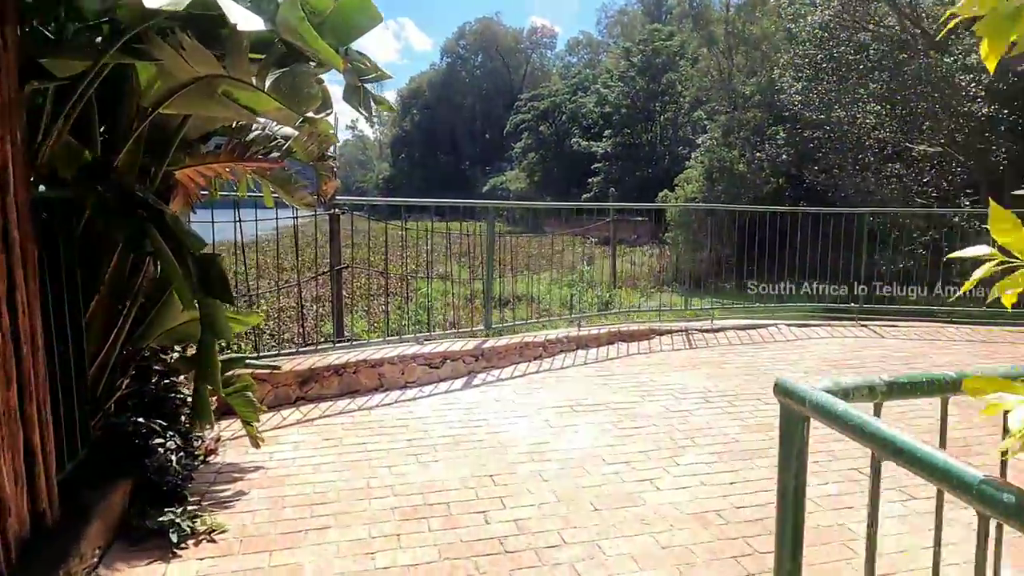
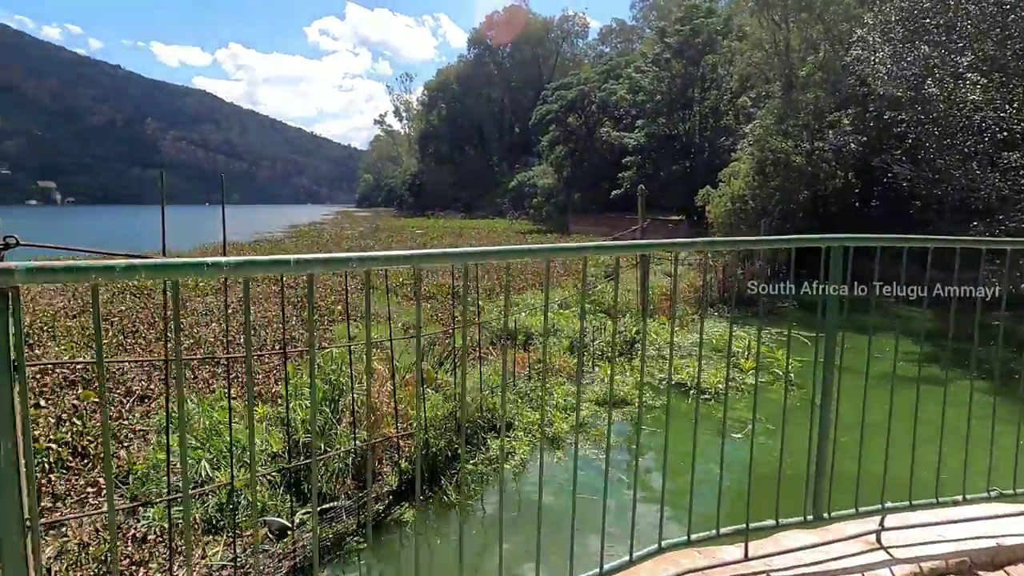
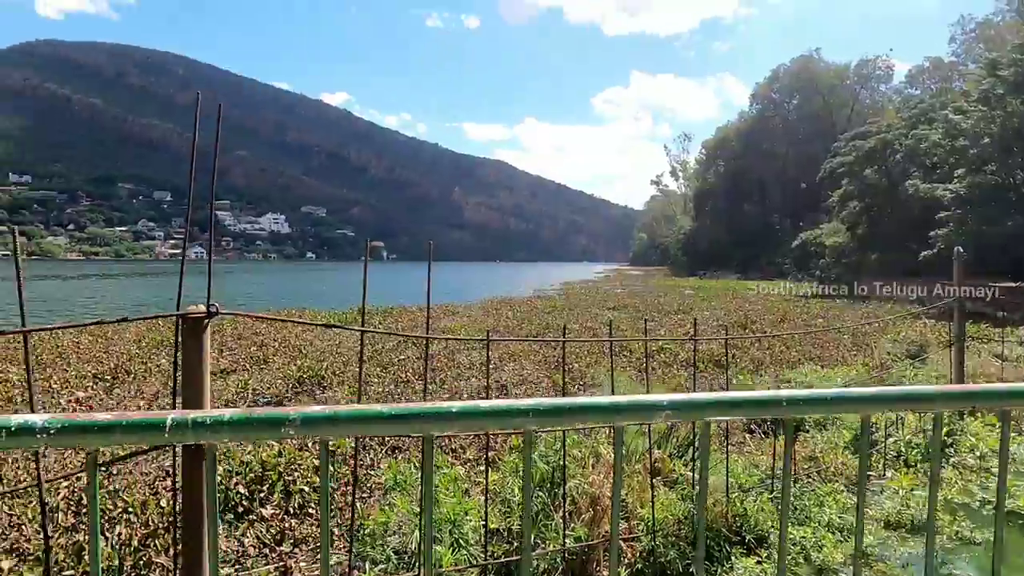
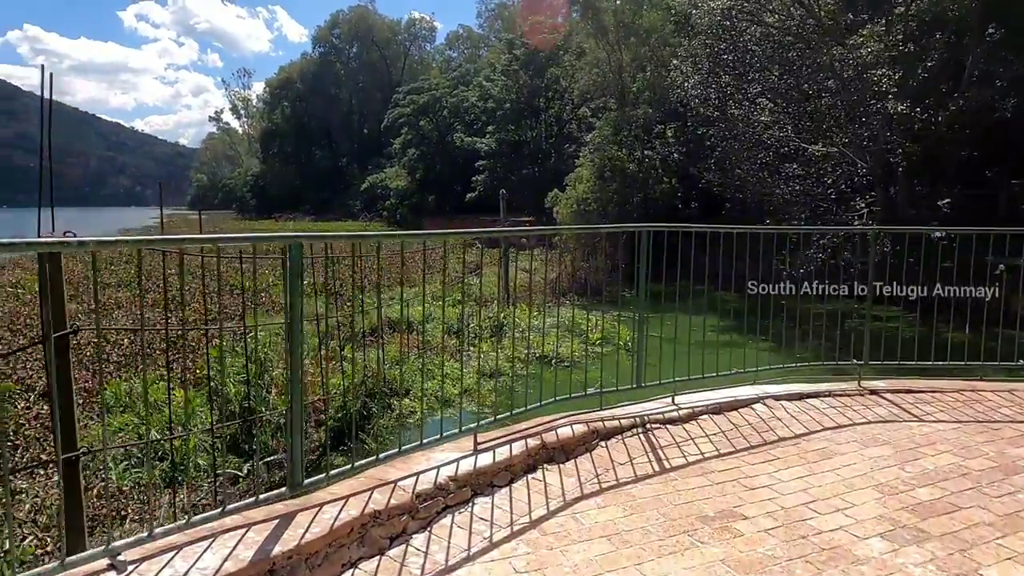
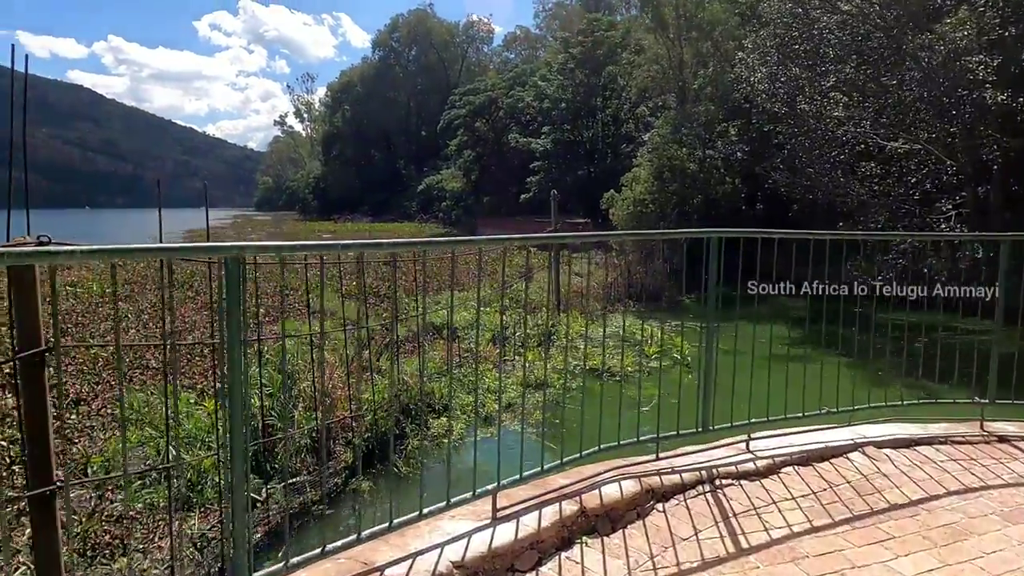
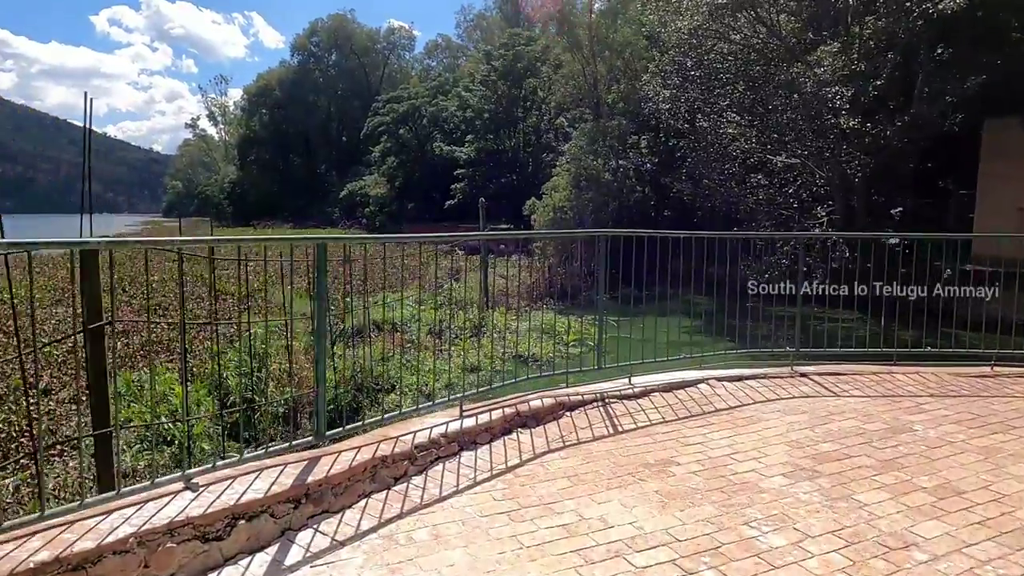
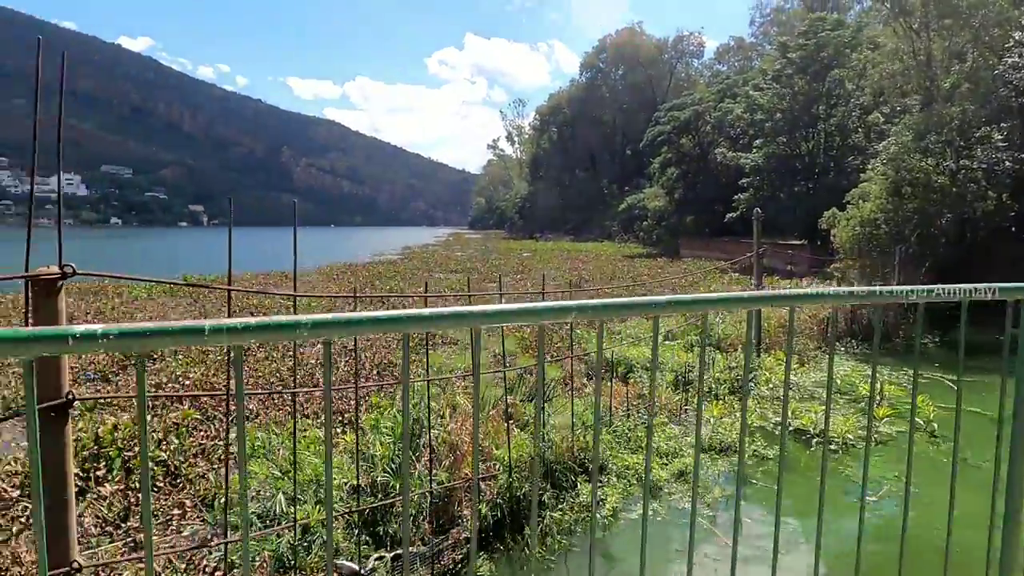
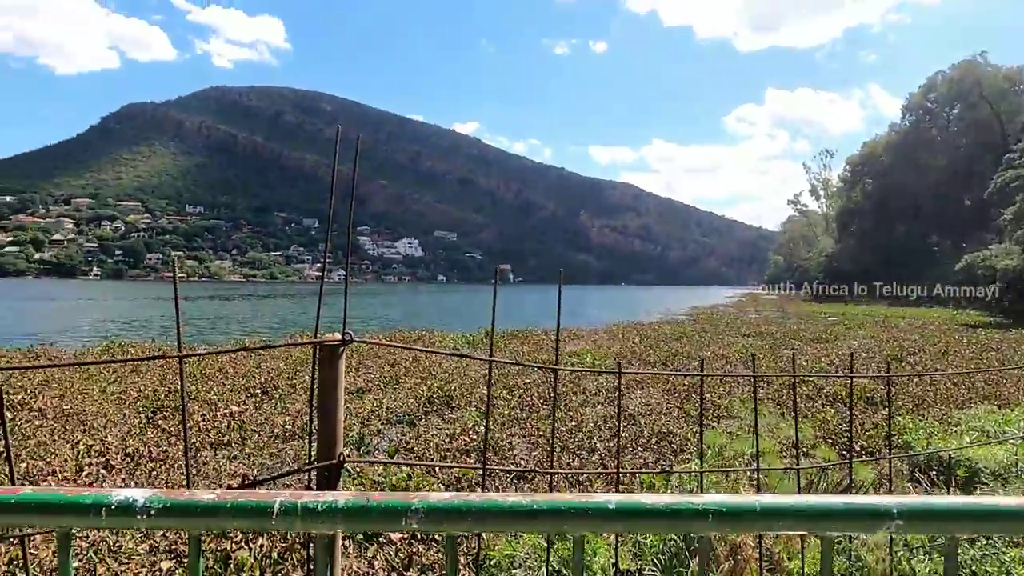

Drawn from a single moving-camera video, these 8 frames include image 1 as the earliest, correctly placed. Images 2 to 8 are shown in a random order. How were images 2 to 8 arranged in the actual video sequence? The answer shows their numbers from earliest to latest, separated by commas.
6, 4, 5, 2, 7, 3, 8
